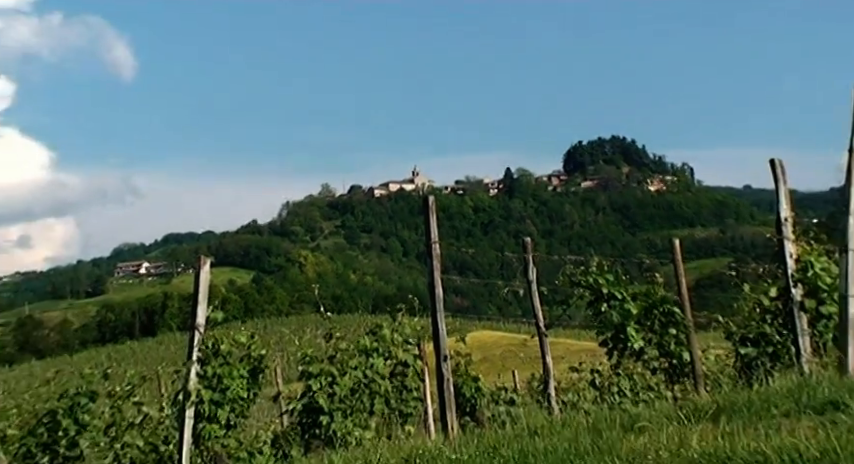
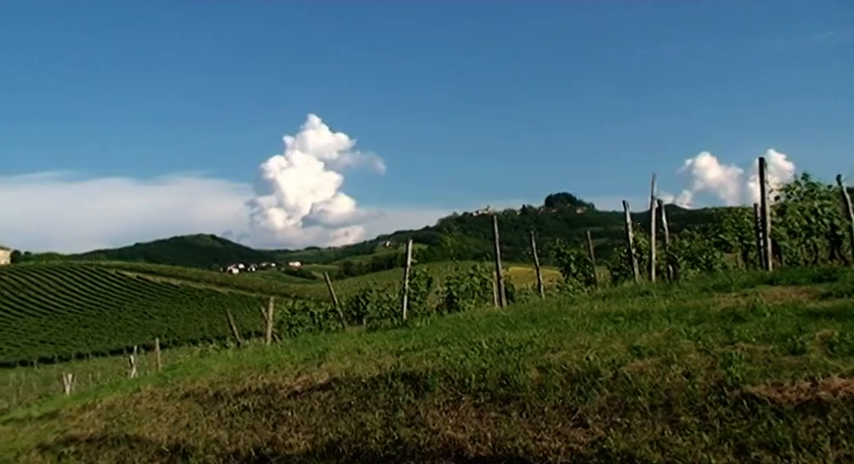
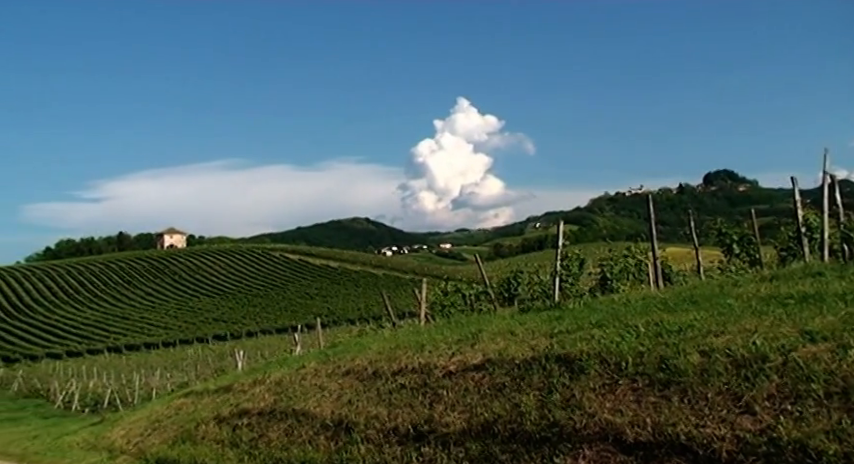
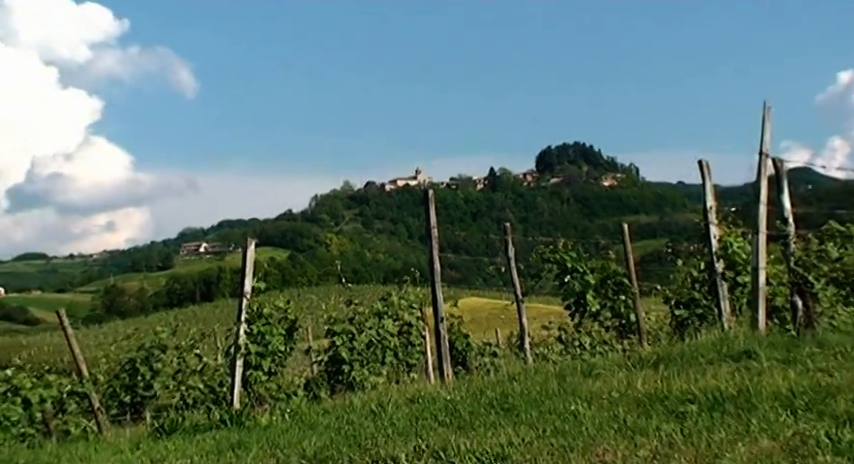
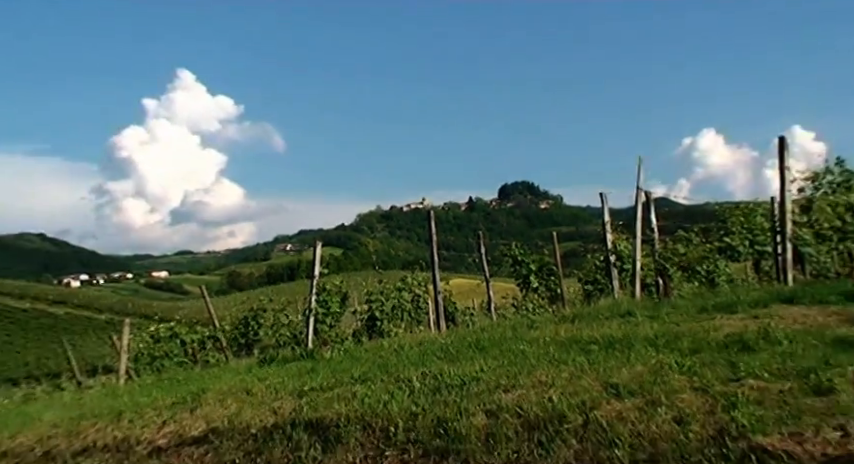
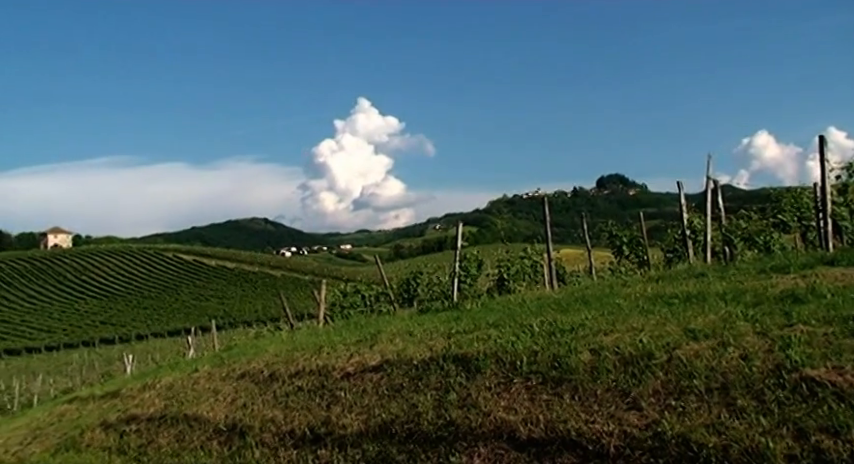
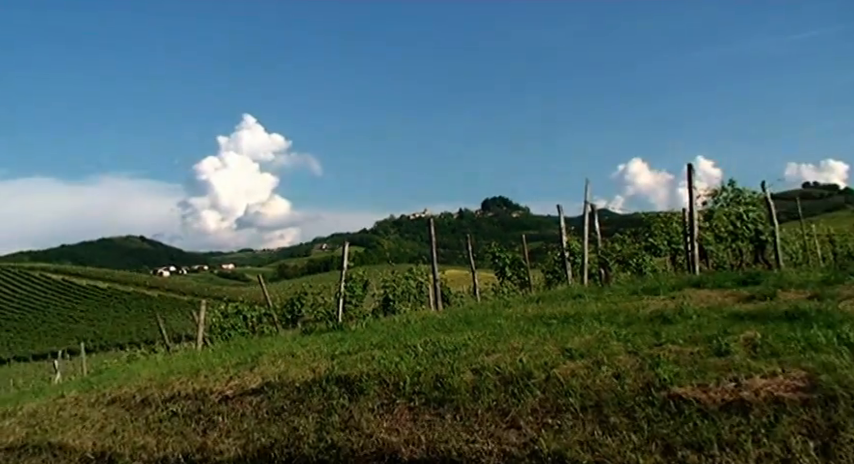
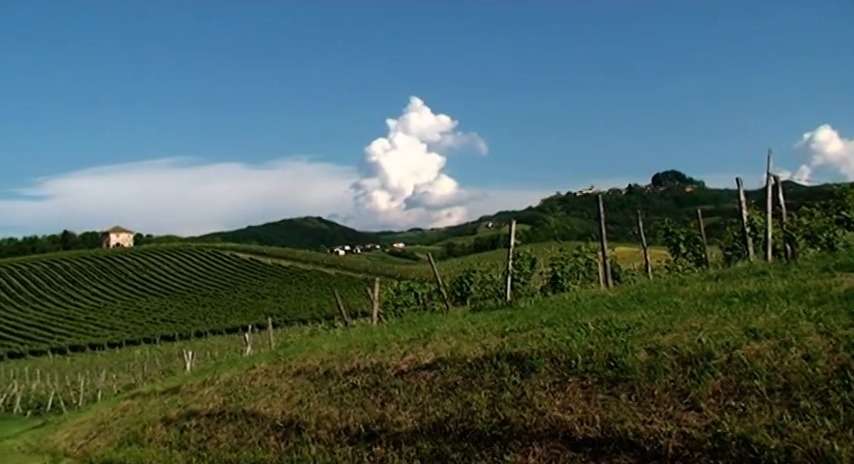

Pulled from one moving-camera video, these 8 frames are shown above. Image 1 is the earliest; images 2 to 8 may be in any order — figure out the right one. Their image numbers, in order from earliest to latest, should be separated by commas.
4, 5, 7, 2, 6, 8, 3
